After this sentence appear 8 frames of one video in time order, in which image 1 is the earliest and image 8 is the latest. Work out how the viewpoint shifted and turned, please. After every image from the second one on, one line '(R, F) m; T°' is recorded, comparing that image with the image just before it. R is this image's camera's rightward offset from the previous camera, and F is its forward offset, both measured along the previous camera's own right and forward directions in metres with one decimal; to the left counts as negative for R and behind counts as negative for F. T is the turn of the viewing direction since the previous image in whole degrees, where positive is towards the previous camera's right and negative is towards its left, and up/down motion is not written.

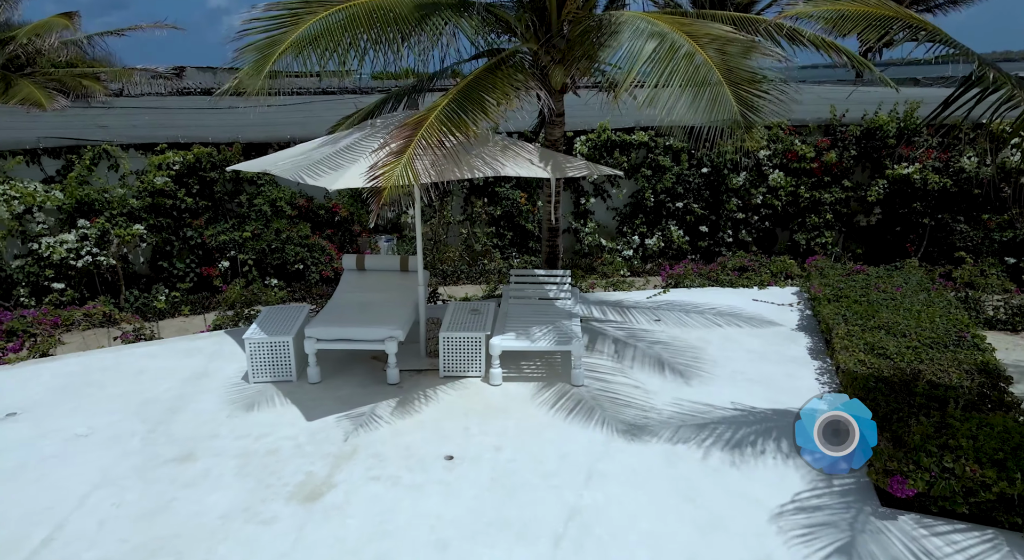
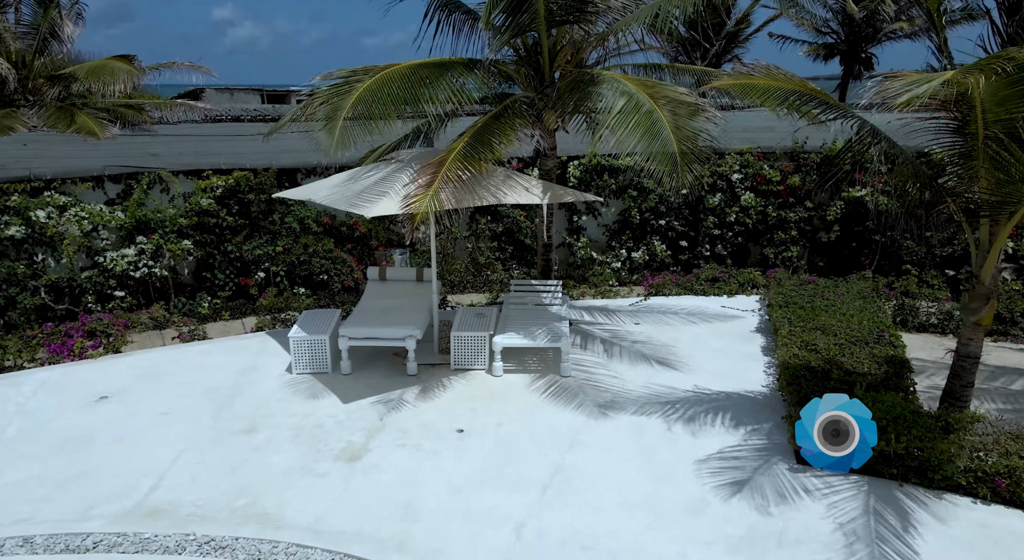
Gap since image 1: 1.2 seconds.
(0.0, -1.1) m; 0°
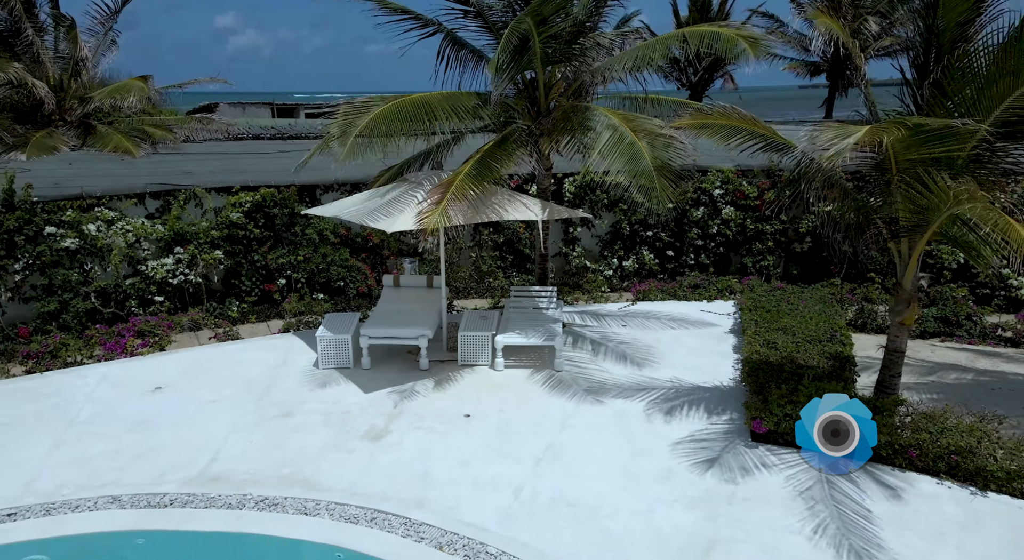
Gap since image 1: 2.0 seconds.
(0.0, -0.9) m; 0°
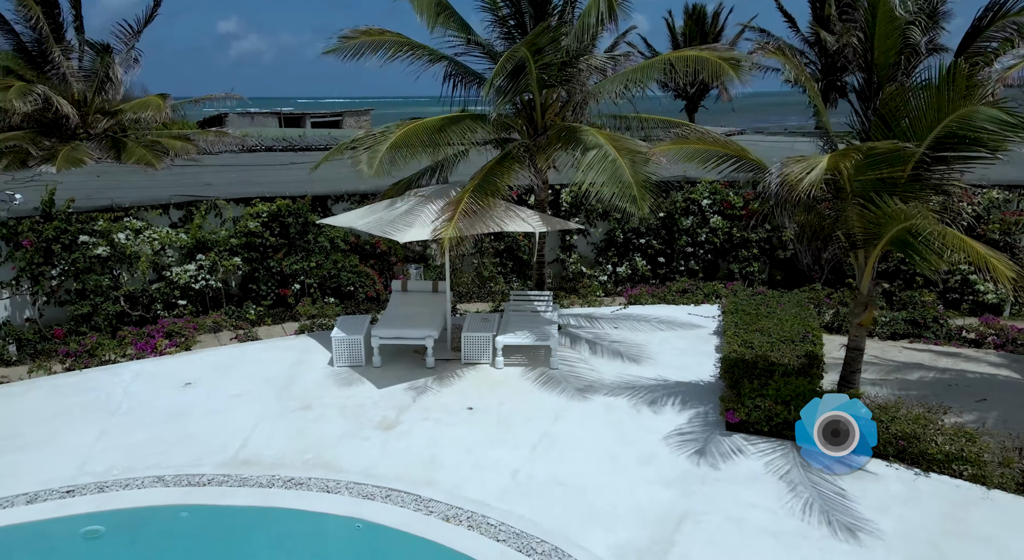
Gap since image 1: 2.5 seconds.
(0.0, -0.7) m; 0°
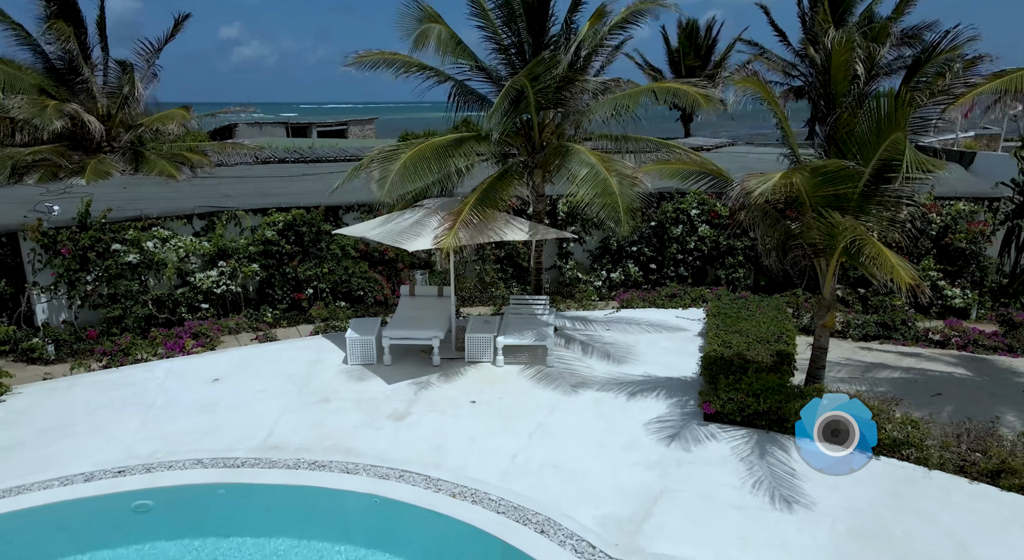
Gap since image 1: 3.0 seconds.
(0.0, -0.7) m; 0°
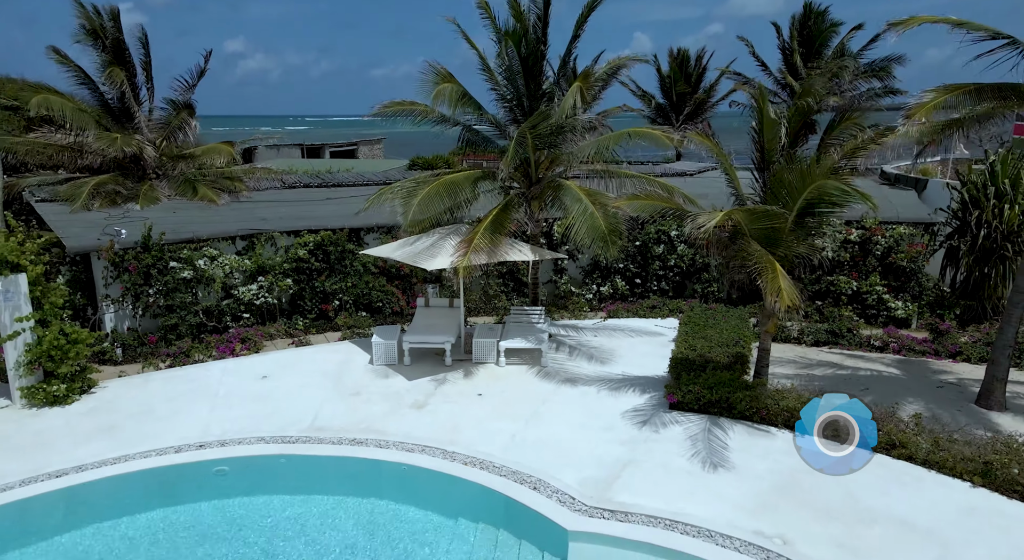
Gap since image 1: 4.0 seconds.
(0.0, -1.6) m; 0°
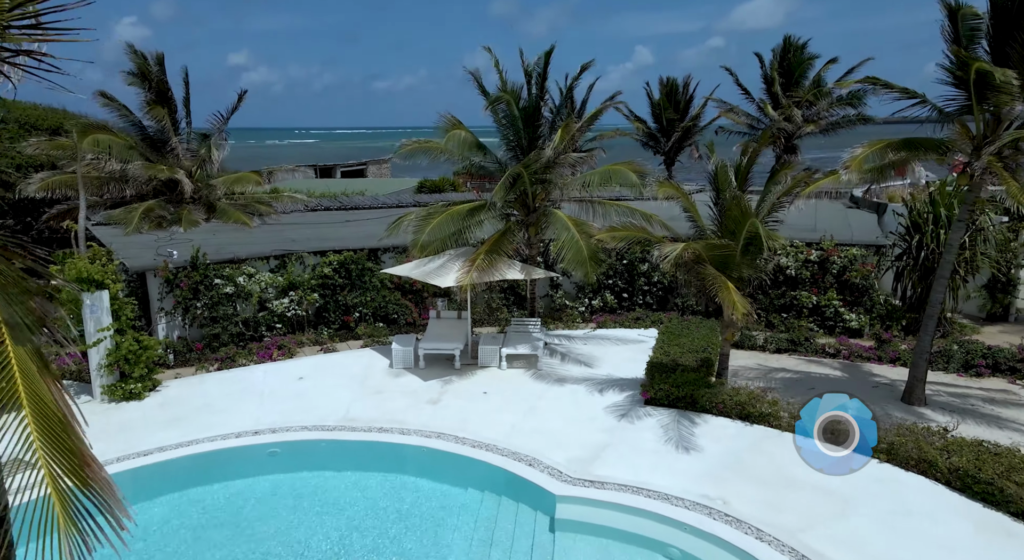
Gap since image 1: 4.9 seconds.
(0.0, -1.7) m; 0°
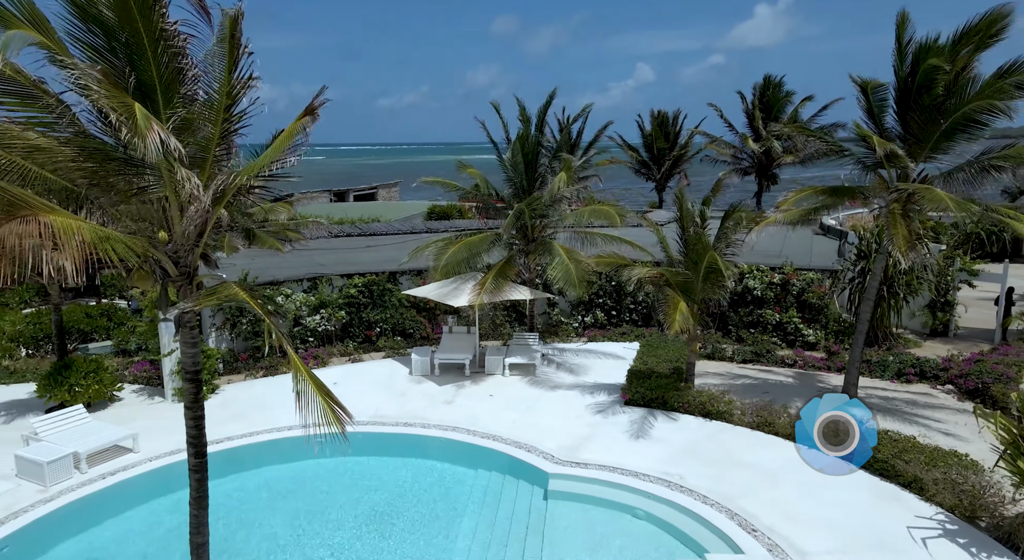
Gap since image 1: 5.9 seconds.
(0.0, -2.1) m; 0°
